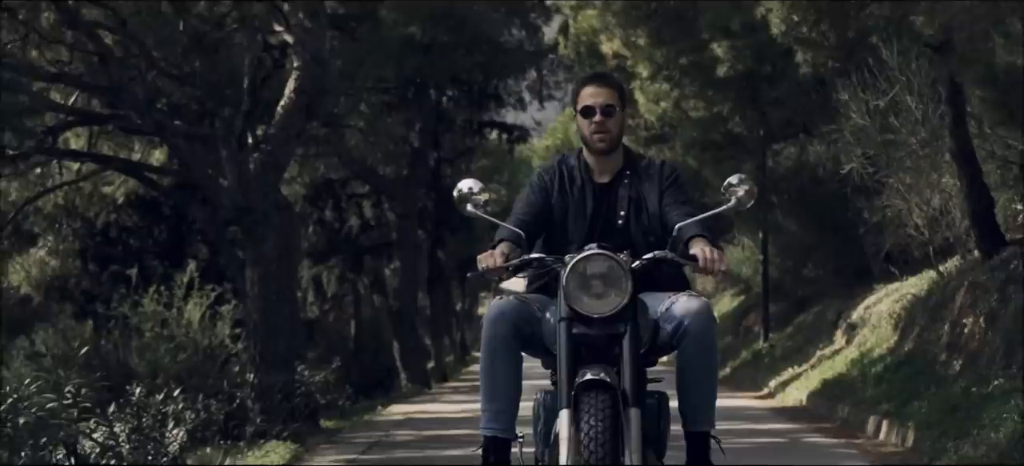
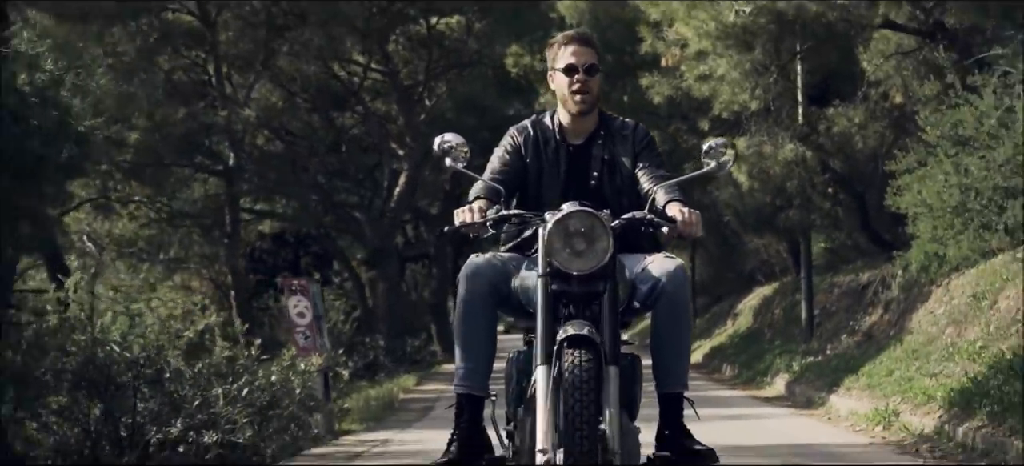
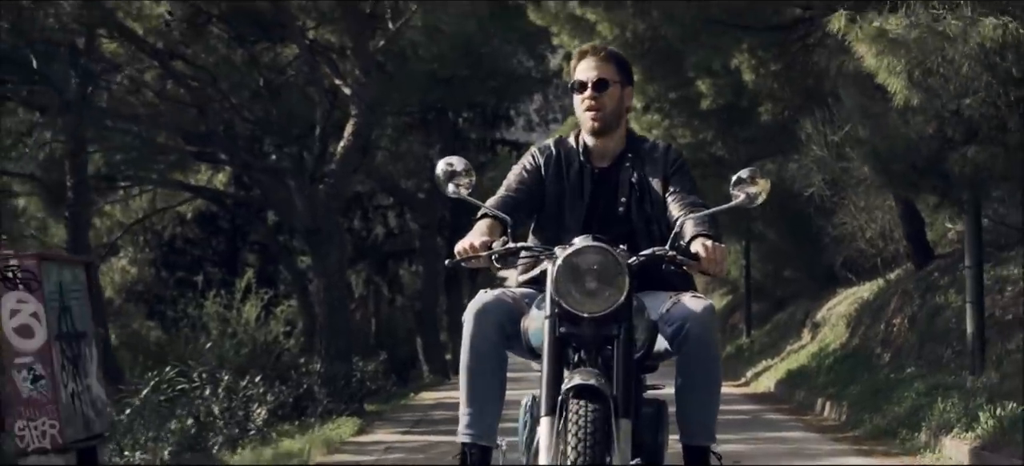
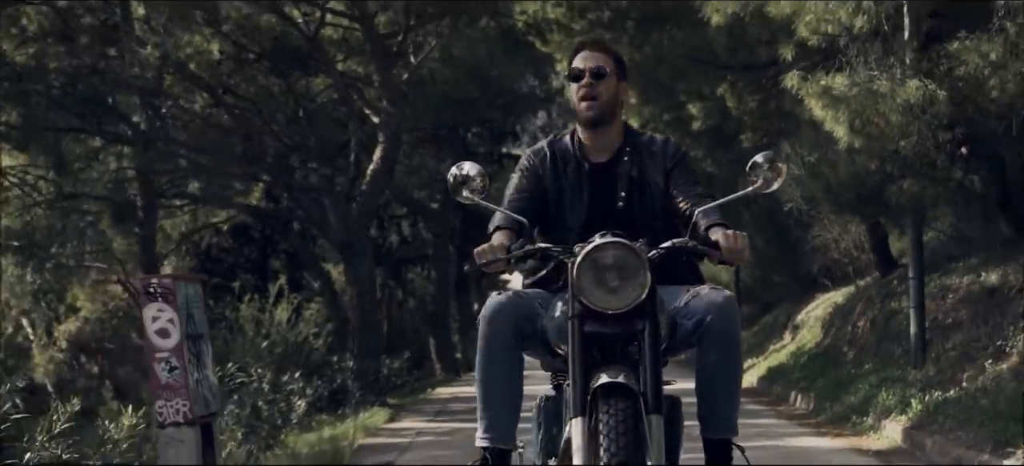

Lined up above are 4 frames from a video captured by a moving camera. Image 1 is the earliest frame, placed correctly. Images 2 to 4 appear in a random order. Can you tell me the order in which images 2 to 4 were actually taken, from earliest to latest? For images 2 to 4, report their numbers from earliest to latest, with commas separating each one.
3, 4, 2
